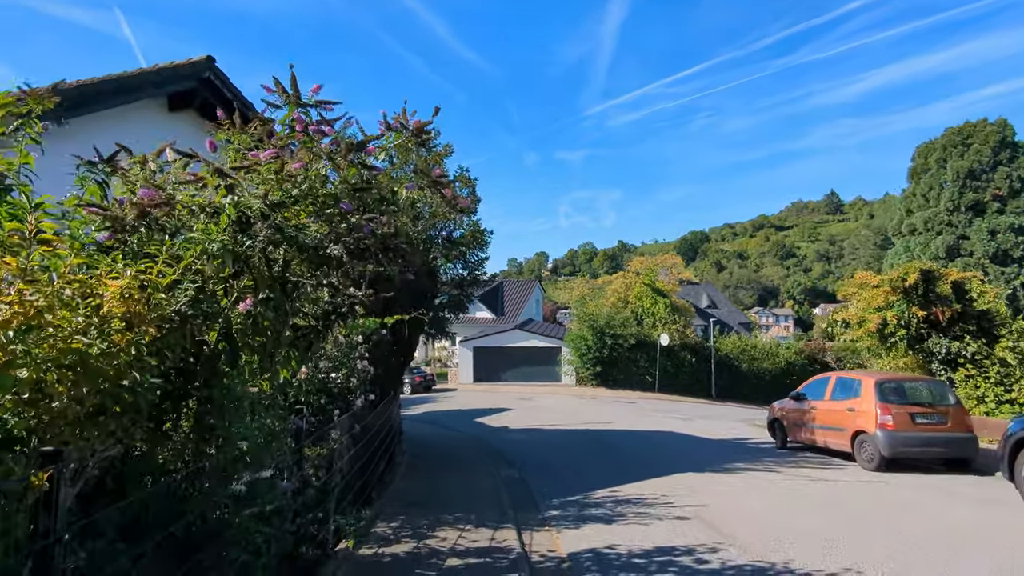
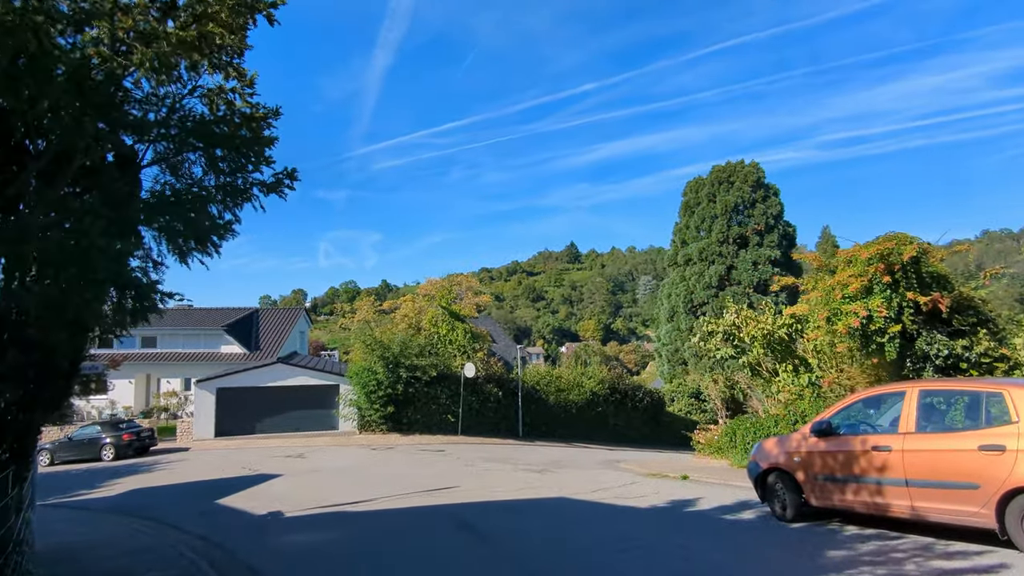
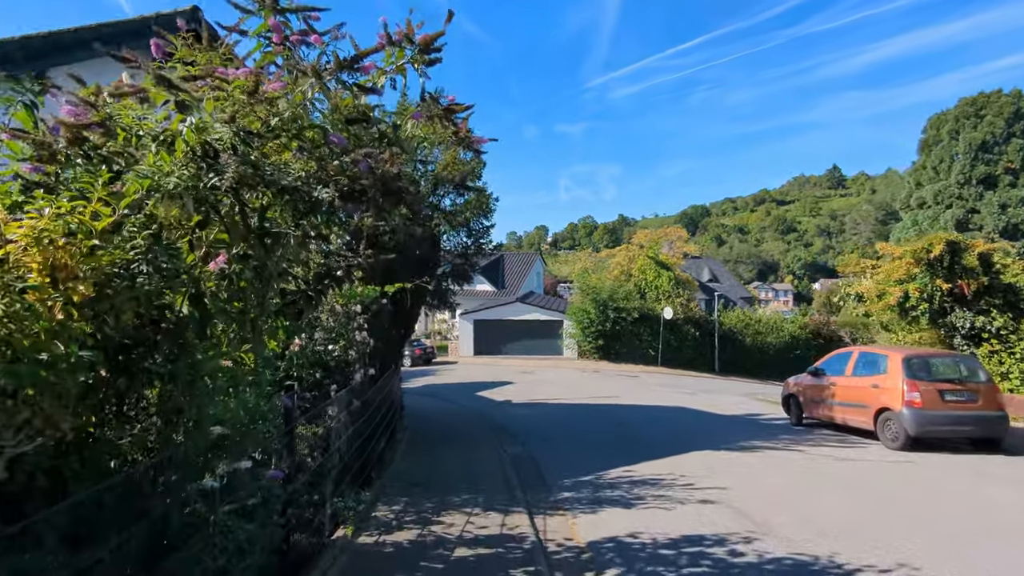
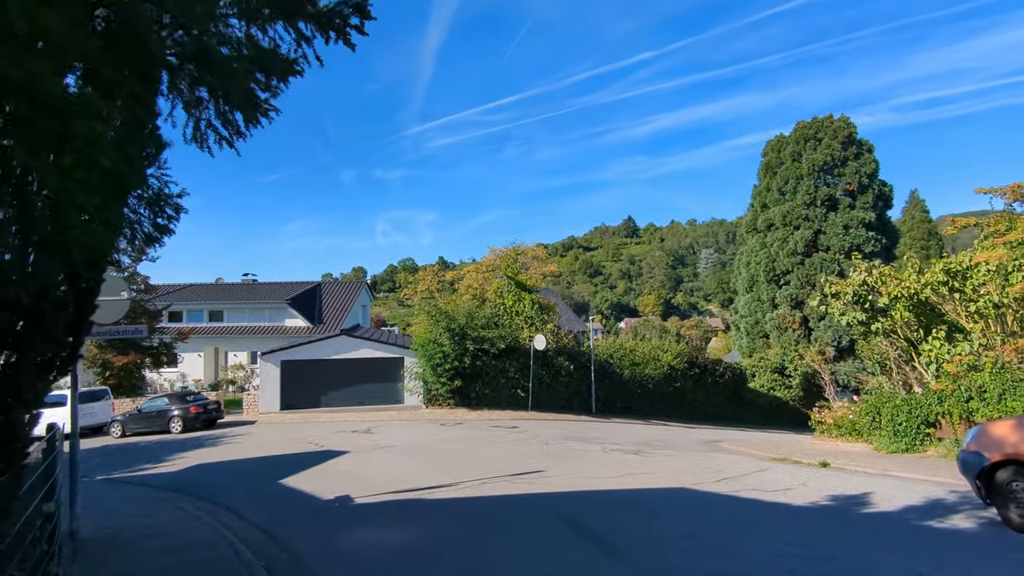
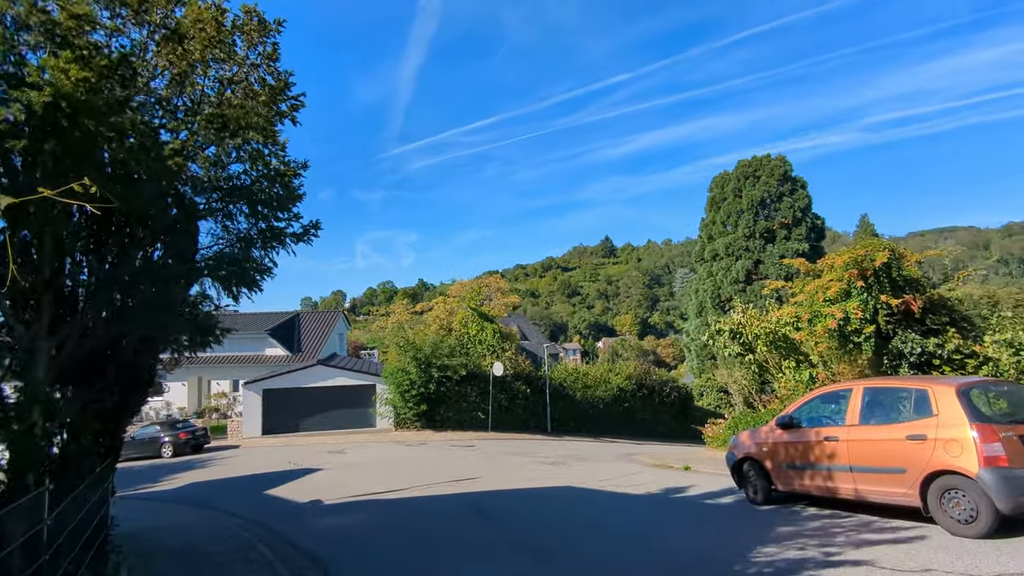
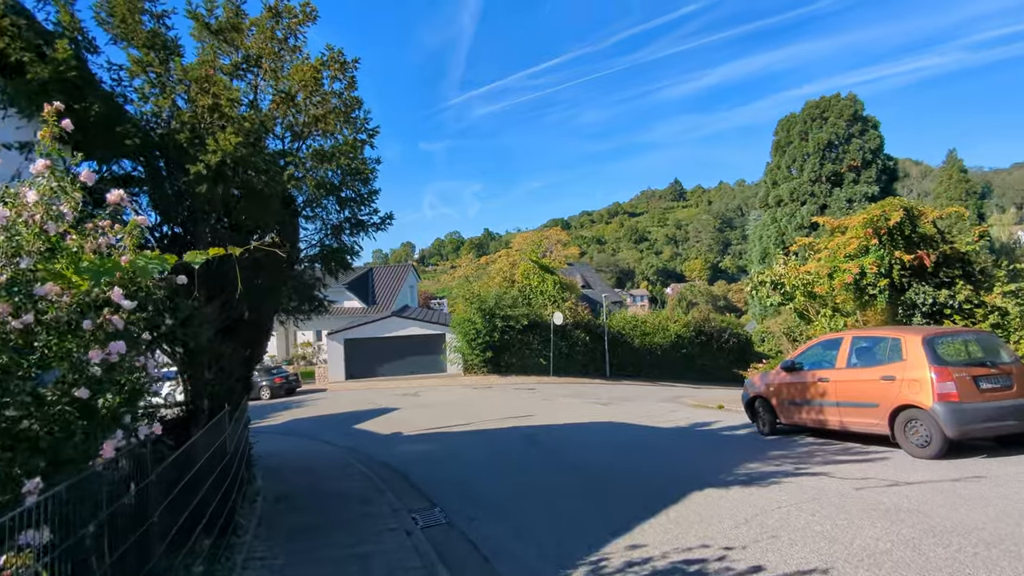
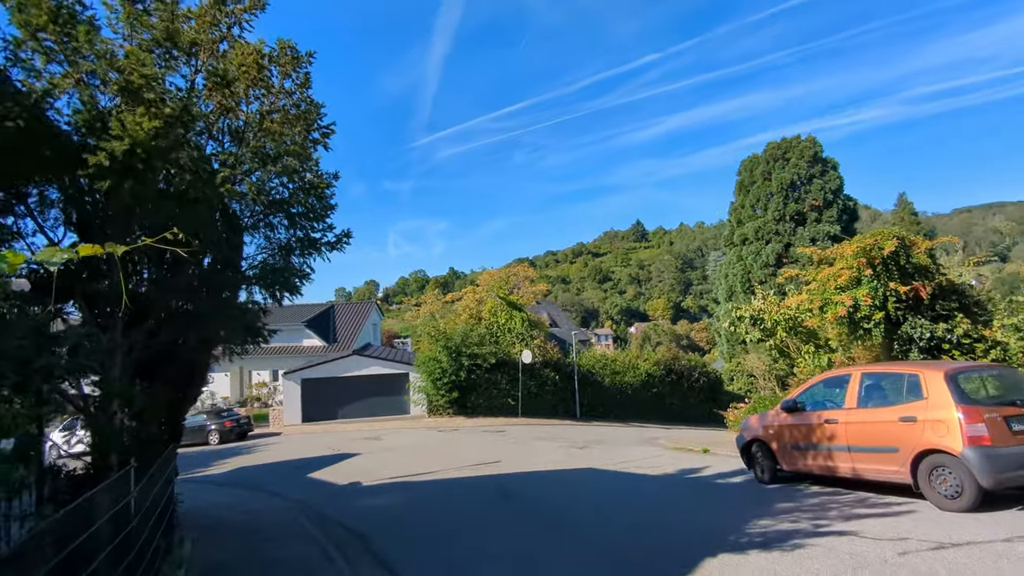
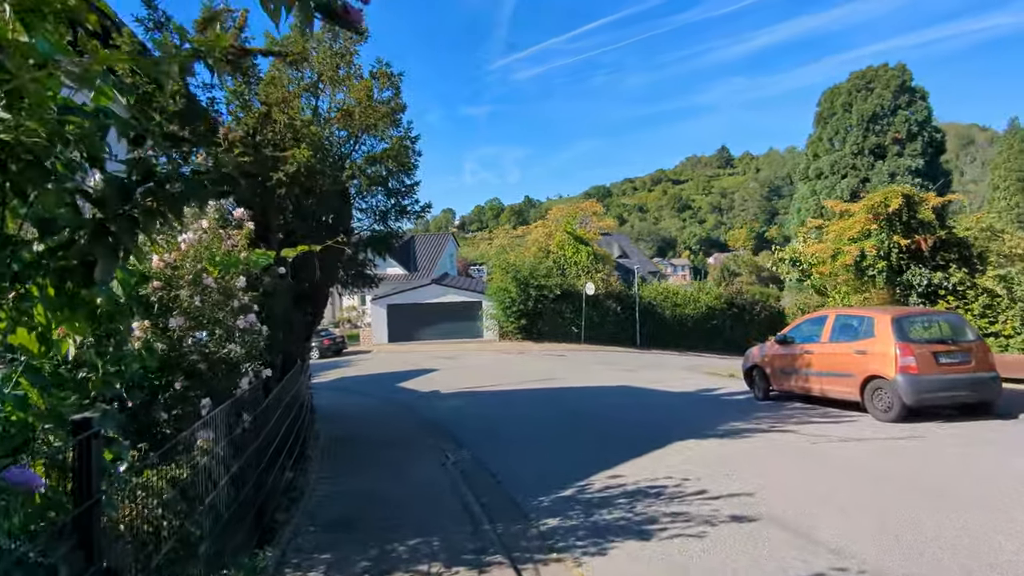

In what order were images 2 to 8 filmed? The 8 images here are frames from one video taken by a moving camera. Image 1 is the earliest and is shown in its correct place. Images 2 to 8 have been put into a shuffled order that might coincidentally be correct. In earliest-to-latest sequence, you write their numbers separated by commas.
3, 8, 6, 7, 5, 2, 4
